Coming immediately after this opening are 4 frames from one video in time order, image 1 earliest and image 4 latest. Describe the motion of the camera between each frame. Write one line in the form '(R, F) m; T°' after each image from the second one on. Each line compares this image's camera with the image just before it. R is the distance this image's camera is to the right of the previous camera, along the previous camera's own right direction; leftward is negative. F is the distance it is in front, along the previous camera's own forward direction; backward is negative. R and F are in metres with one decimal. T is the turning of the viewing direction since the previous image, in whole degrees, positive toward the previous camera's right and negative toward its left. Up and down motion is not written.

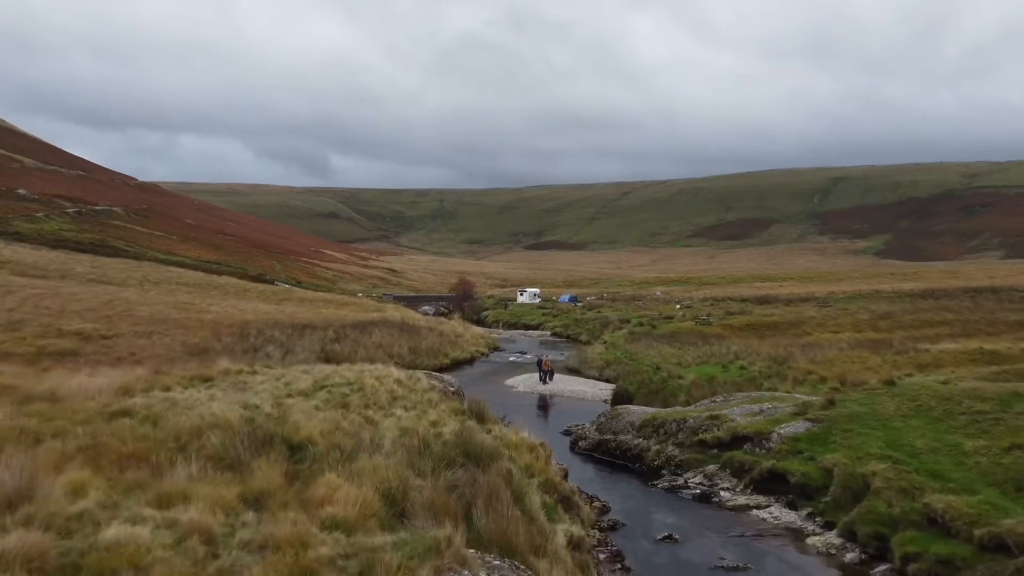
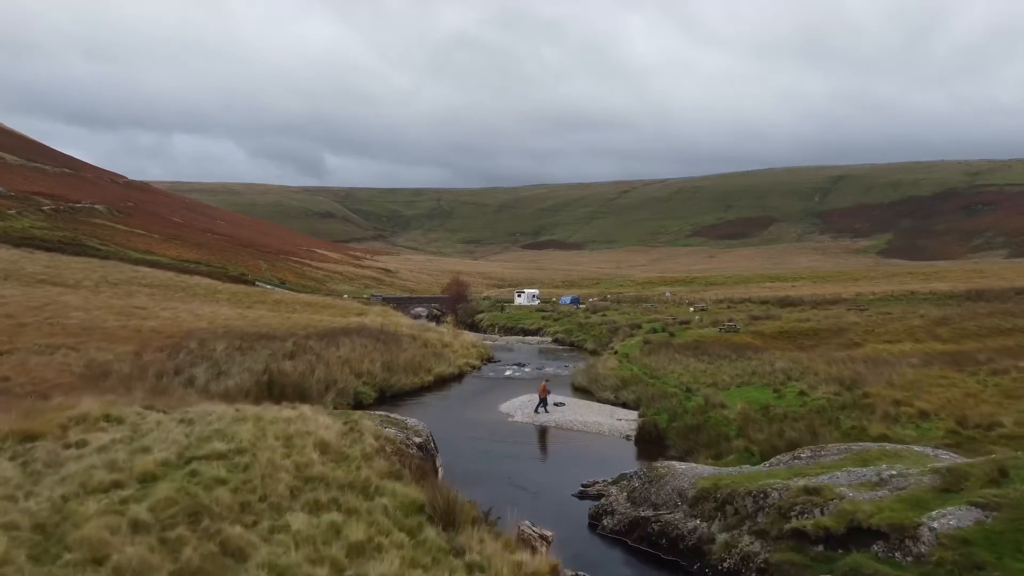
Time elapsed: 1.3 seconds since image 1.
(+0.1, +6.5) m; 0°
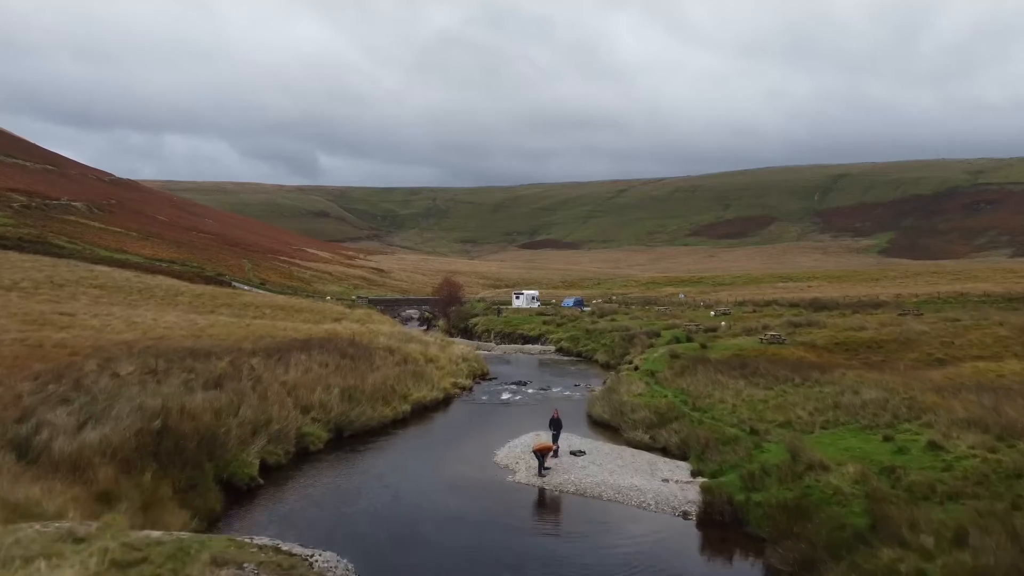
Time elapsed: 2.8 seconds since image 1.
(-0.1, +7.2) m; 0°
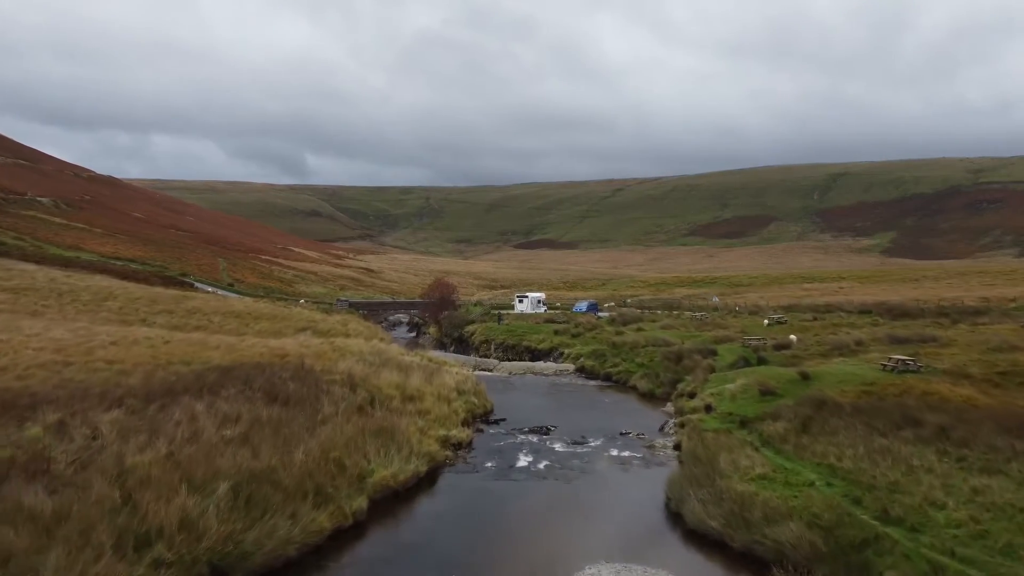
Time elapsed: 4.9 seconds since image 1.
(-0.8, +10.6) m; +1°
